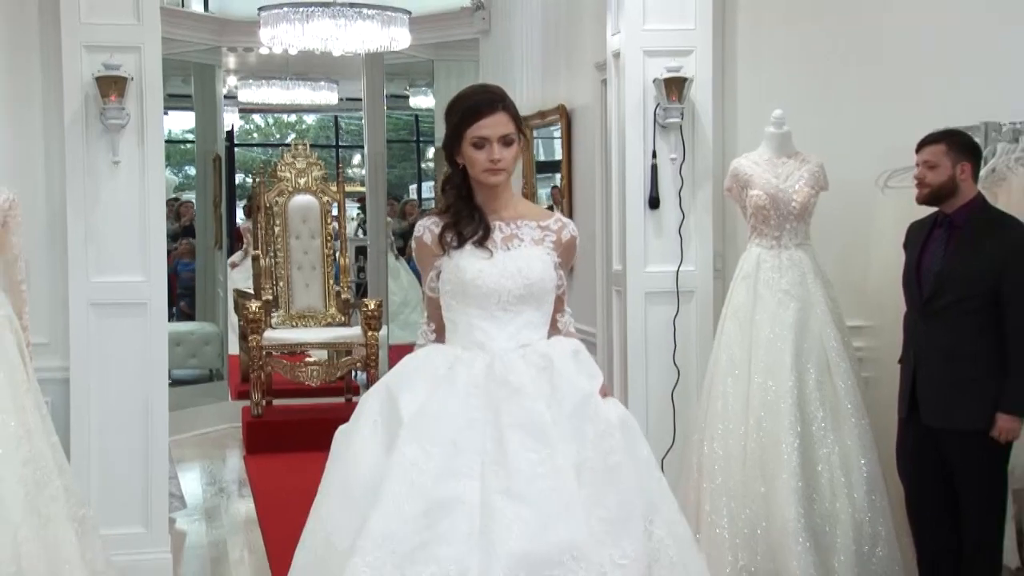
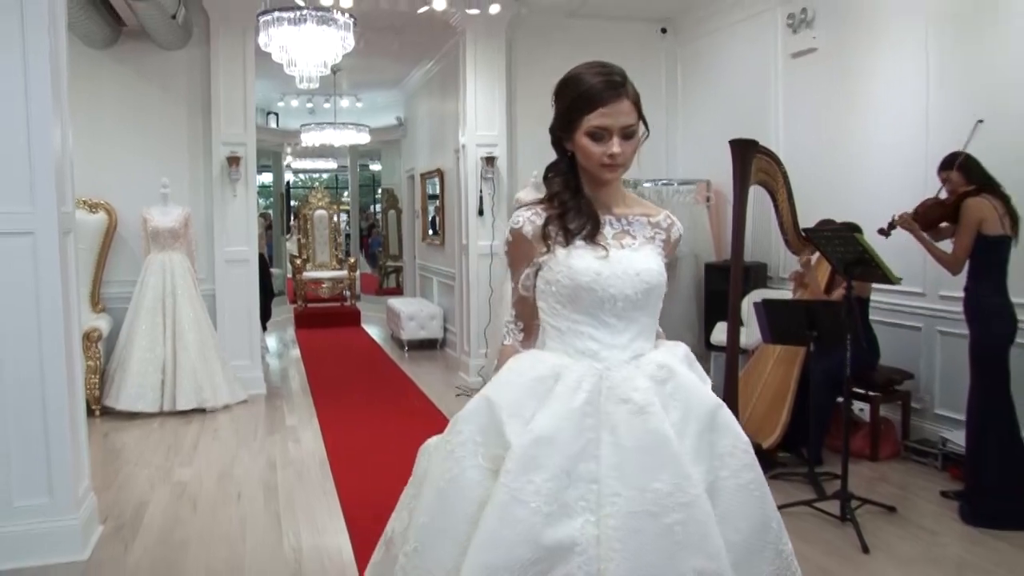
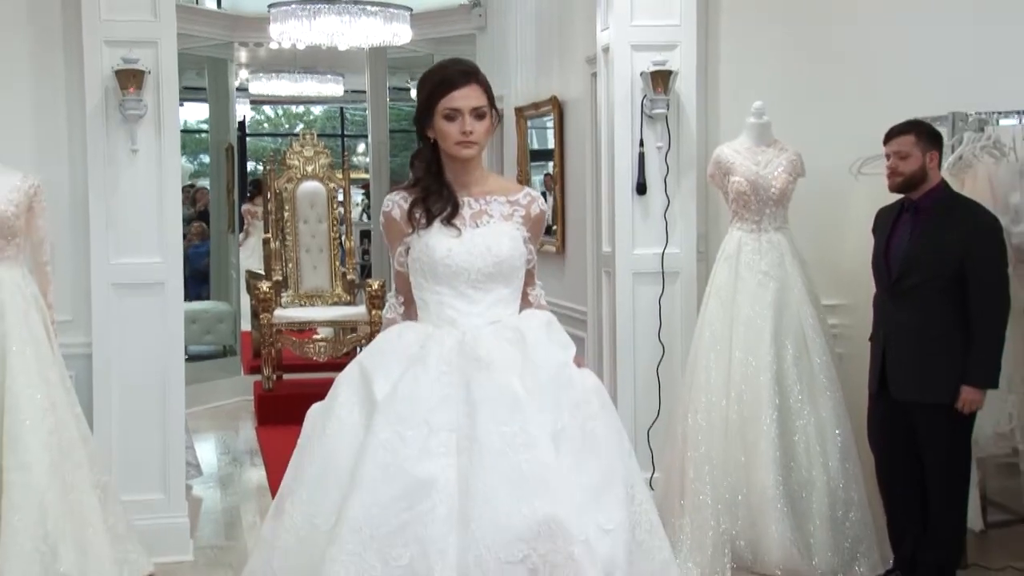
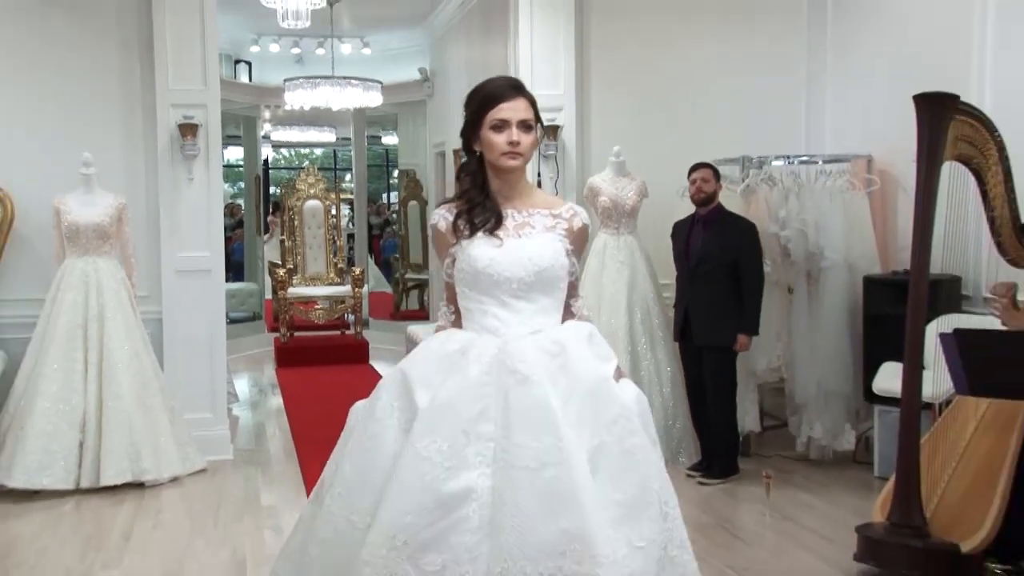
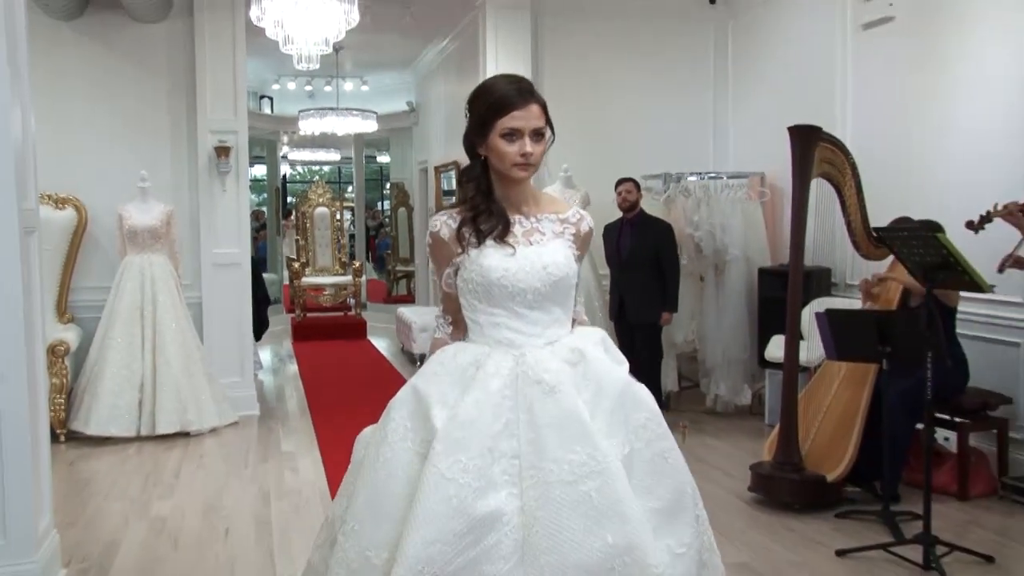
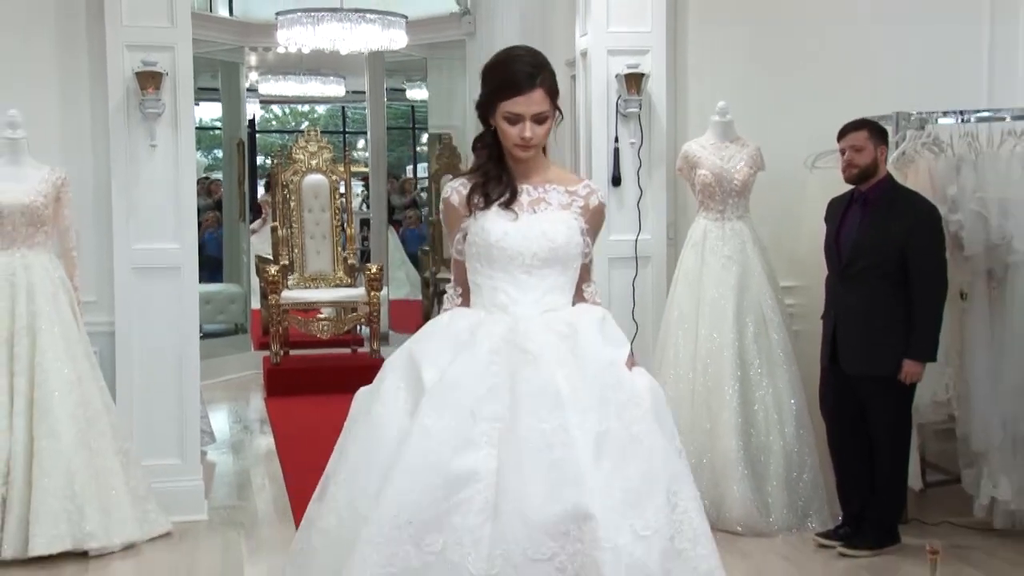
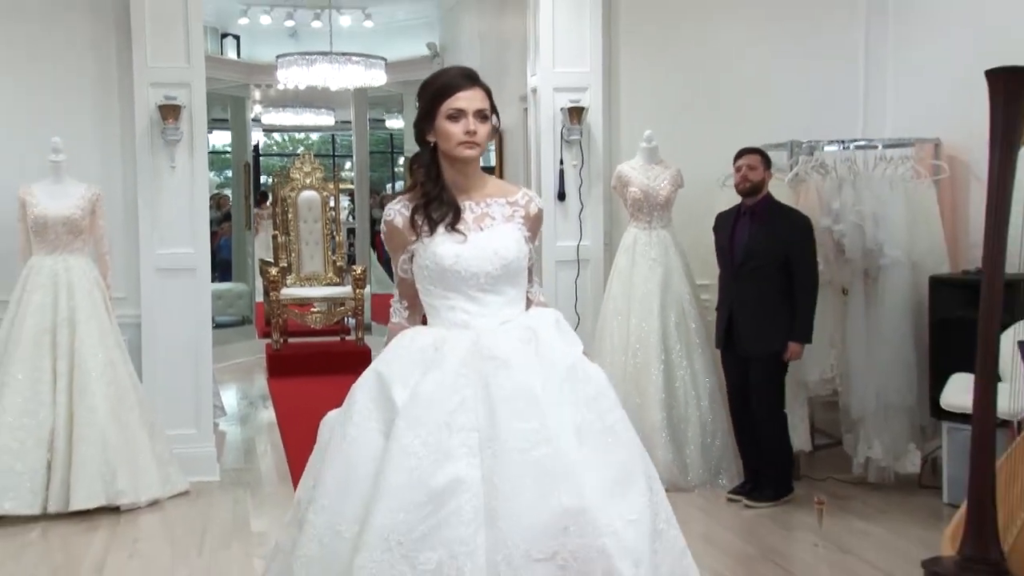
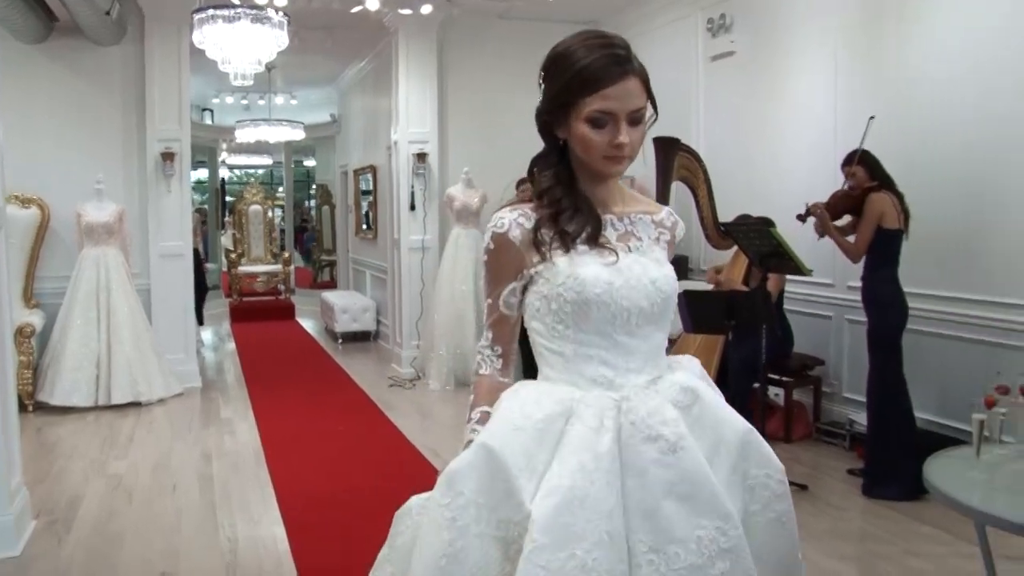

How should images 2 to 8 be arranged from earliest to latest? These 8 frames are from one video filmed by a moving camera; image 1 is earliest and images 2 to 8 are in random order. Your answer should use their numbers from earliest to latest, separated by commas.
3, 6, 7, 4, 5, 2, 8
